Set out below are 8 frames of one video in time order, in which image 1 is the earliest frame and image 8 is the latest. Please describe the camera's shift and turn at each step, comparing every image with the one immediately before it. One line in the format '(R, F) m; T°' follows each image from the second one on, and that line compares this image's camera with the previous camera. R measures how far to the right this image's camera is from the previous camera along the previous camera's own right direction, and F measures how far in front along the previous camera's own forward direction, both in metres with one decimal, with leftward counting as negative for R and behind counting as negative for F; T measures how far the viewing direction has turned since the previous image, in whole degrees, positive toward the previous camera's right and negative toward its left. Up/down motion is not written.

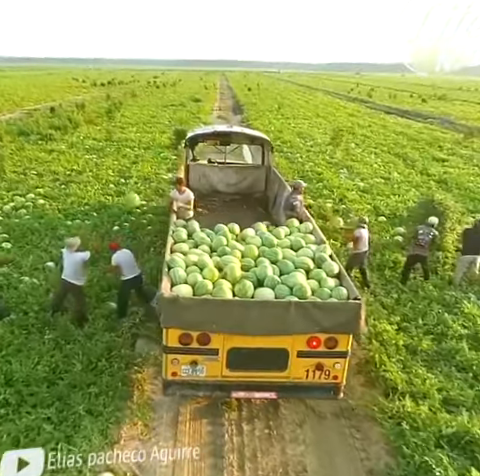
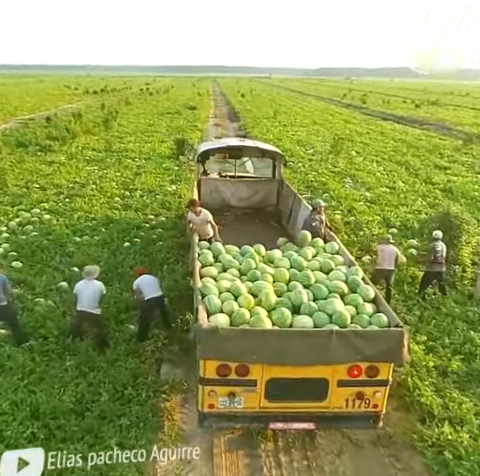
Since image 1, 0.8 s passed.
(-0.5, +0.1) m; +1°
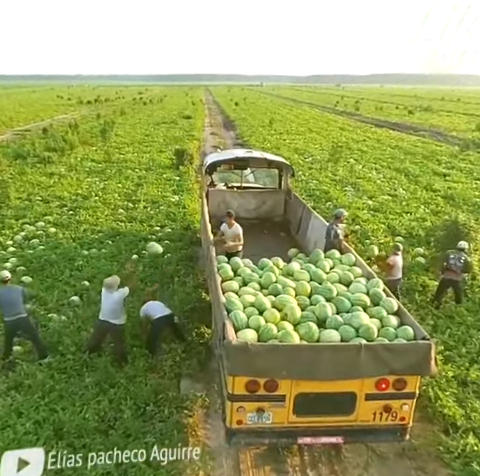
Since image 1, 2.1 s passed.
(-0.4, 0.0) m; +1°
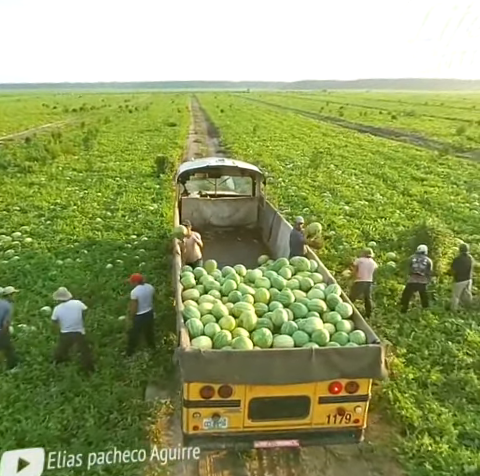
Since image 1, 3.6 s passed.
(+0.5, -0.1) m; +1°
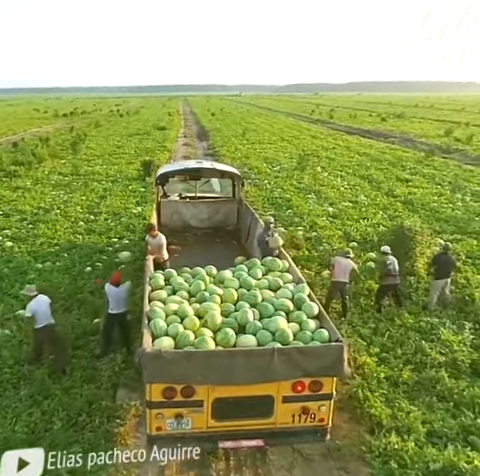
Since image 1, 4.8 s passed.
(+0.4, 0.0) m; +1°
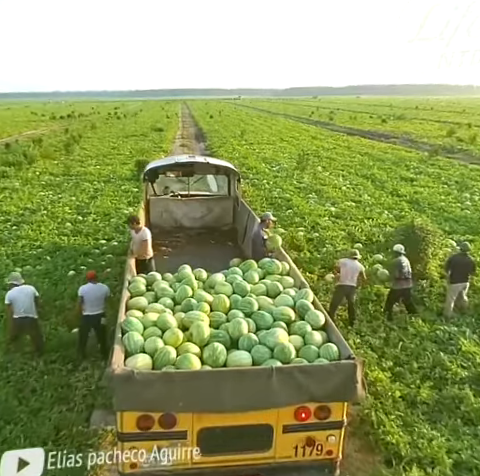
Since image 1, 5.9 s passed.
(+0.1, +0.8) m; 0°
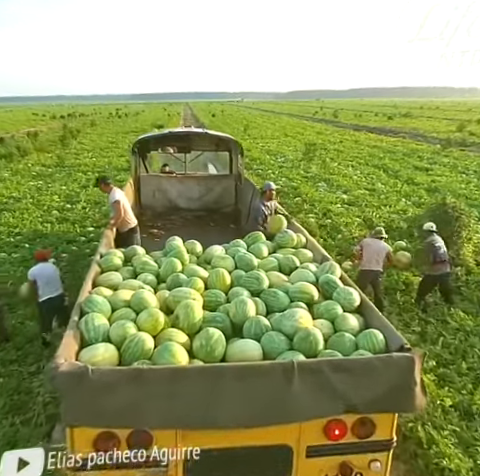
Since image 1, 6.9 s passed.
(0.0, +1.1) m; 0°
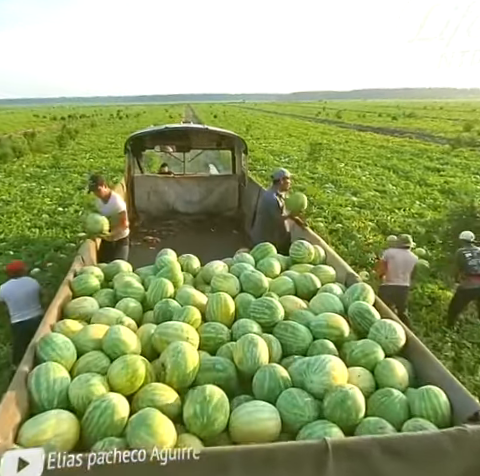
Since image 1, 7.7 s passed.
(0.0, +0.7) m; 0°
